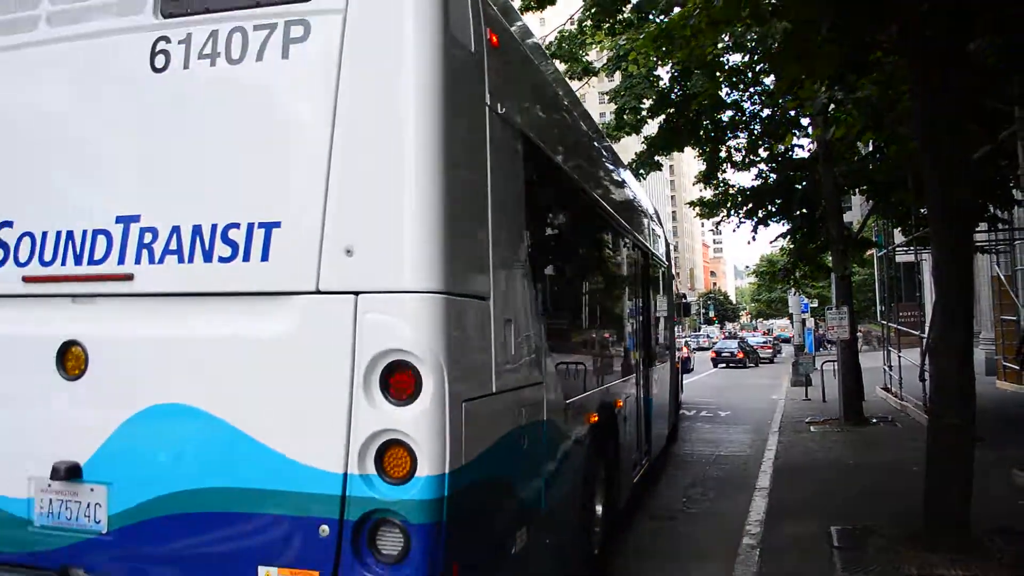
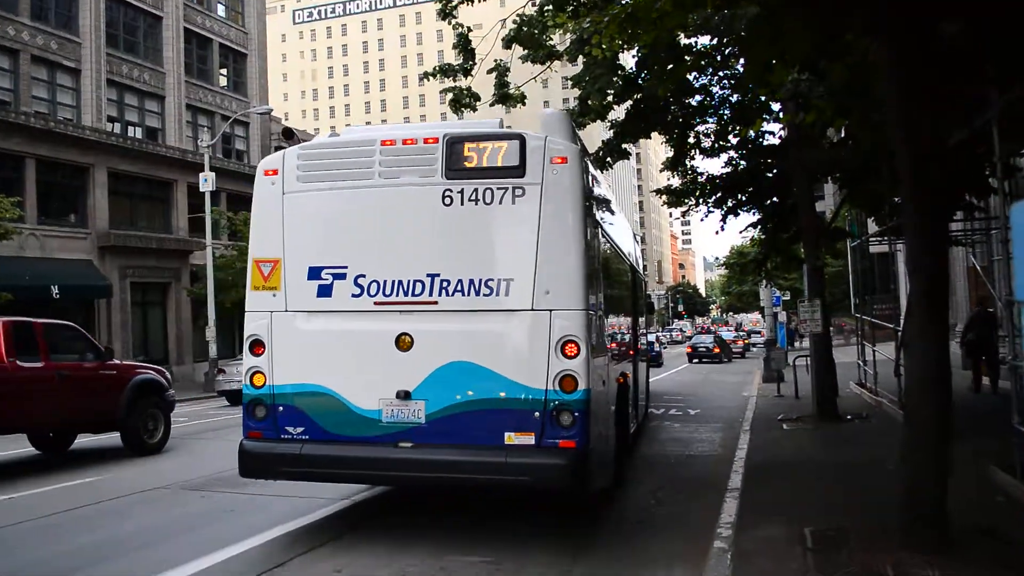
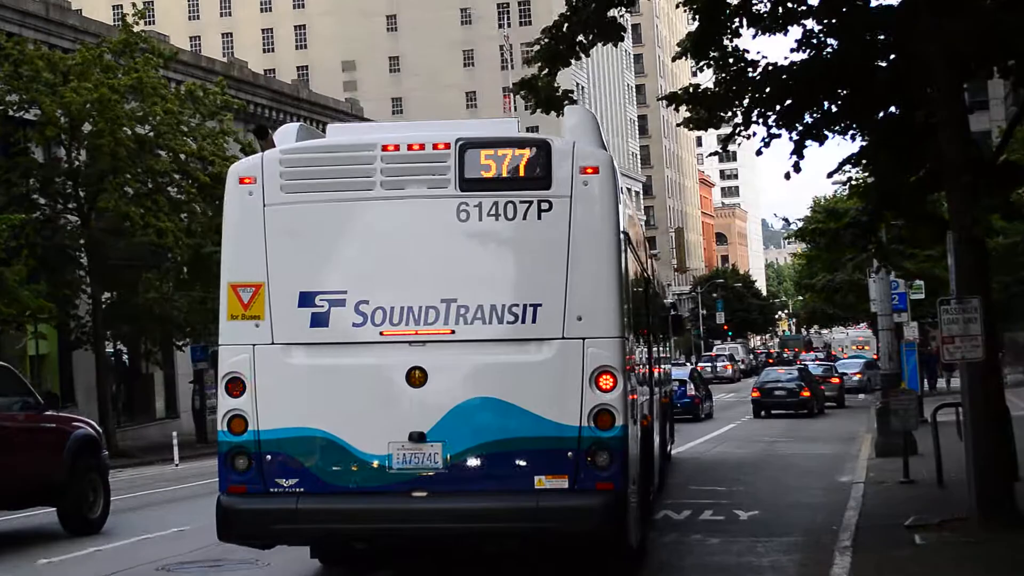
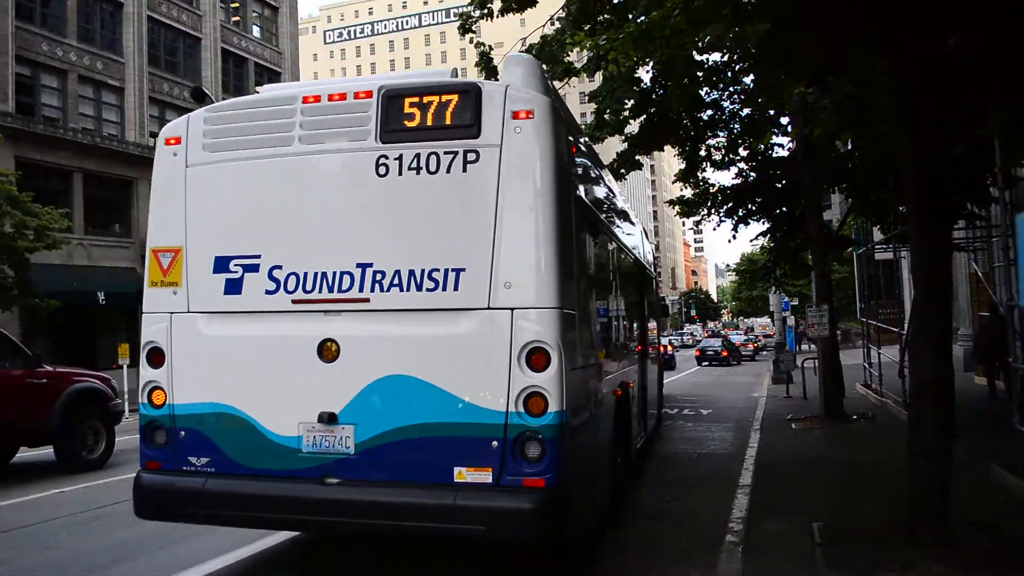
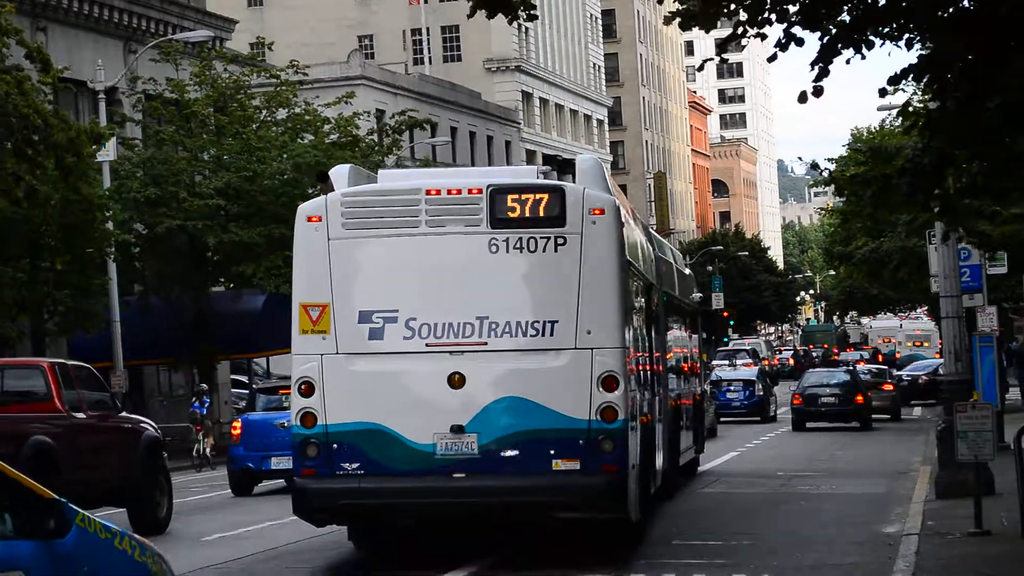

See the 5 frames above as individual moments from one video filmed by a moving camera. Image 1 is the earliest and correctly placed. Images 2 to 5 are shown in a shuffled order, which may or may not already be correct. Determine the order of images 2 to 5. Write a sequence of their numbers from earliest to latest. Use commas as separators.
4, 2, 3, 5
